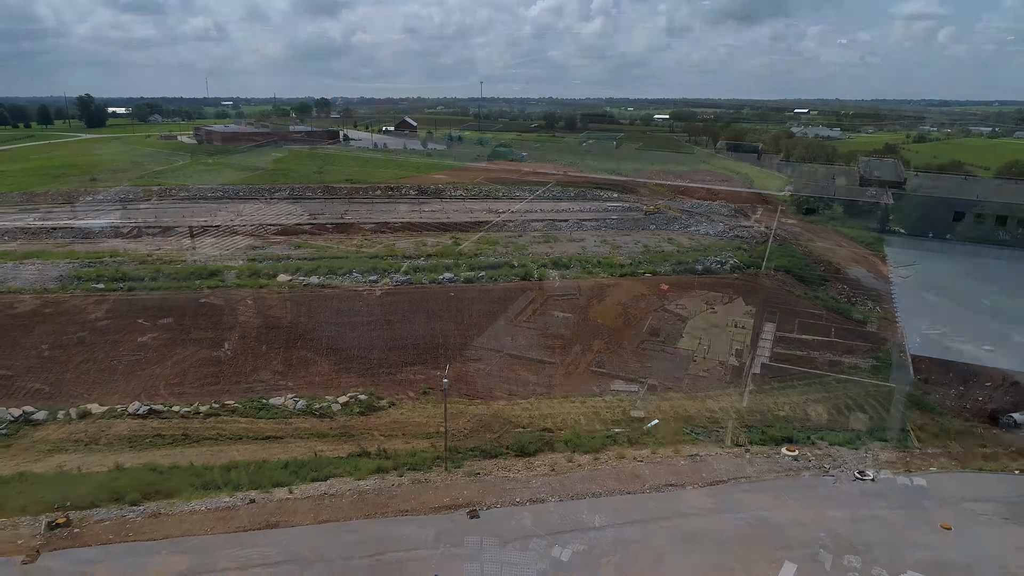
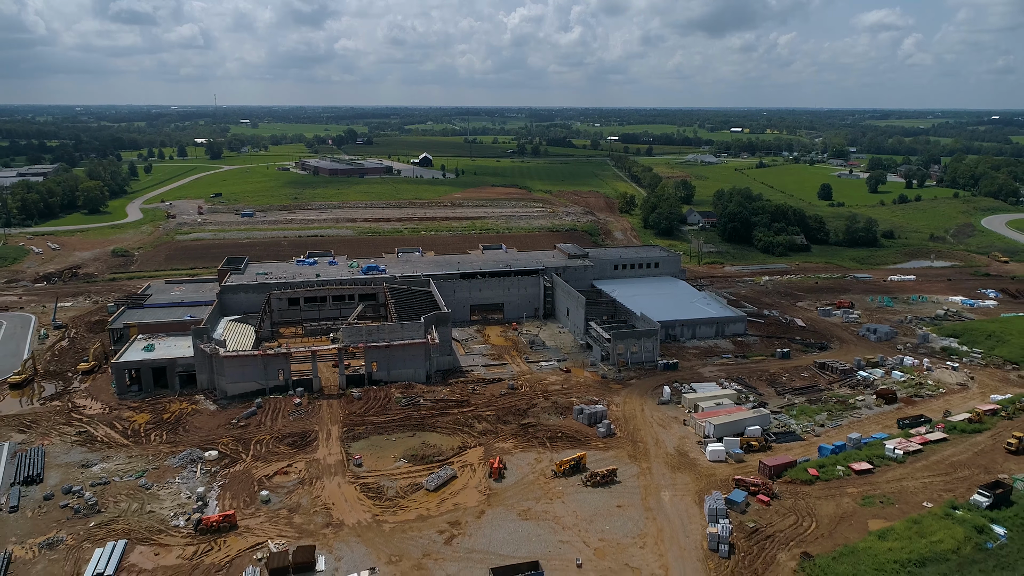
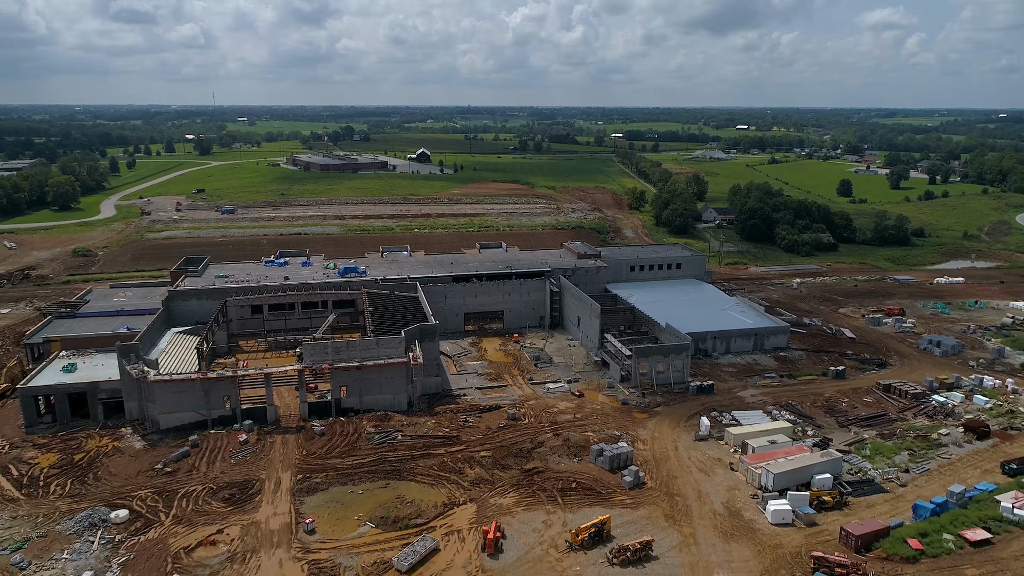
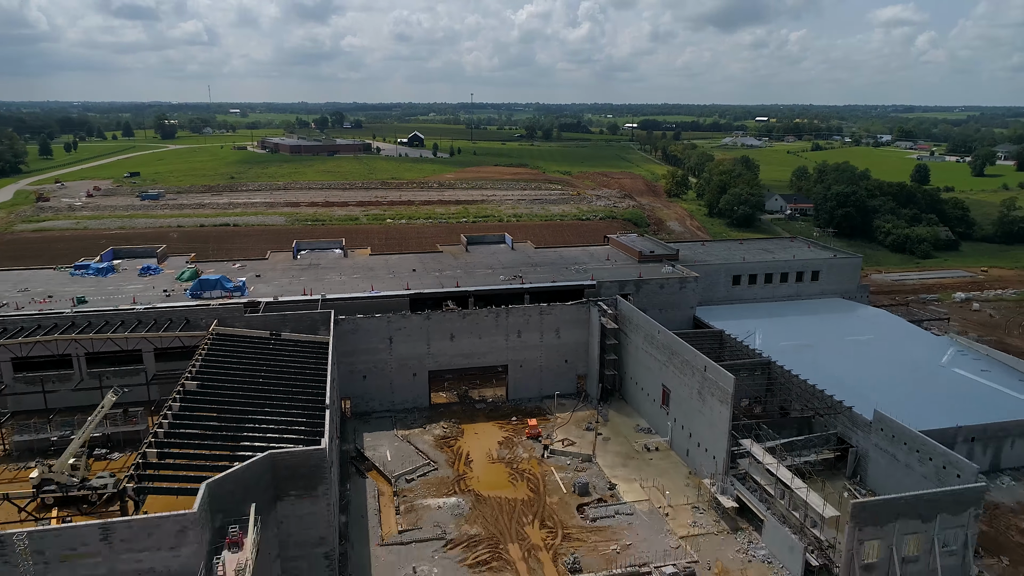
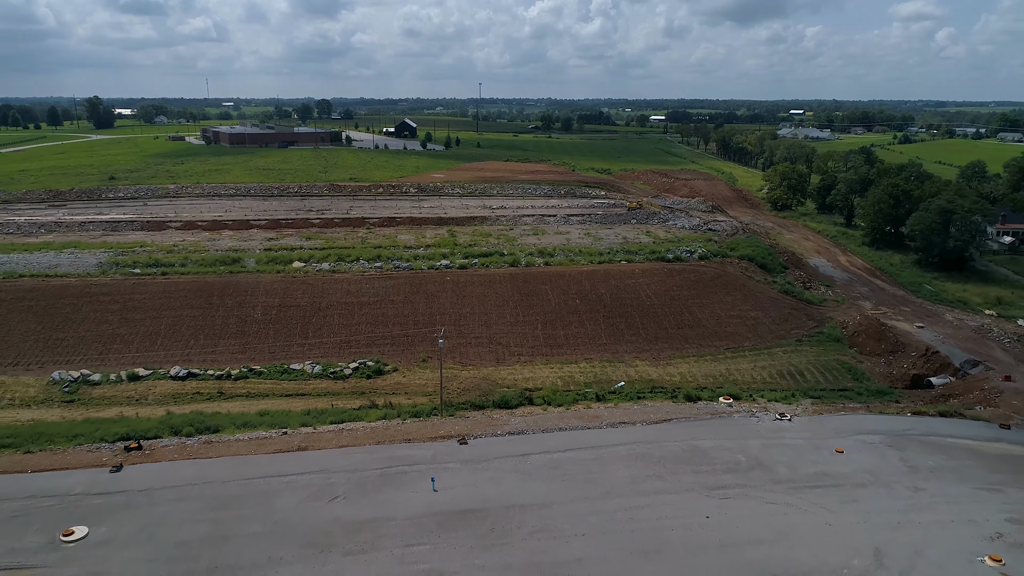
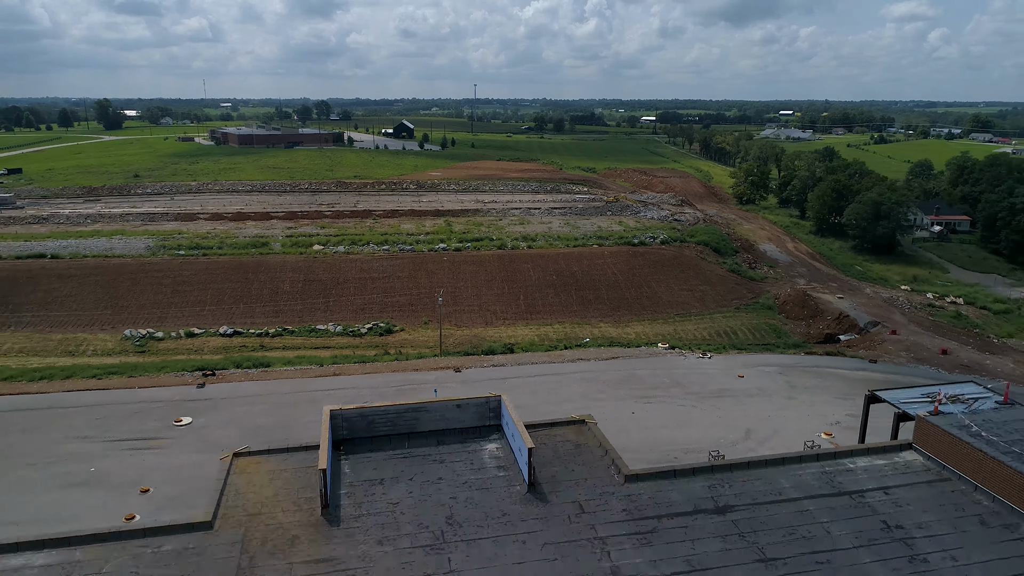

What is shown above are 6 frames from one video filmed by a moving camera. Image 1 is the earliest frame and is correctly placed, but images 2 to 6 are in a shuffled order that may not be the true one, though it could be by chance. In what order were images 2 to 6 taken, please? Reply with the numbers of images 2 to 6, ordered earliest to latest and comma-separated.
5, 6, 4, 3, 2
